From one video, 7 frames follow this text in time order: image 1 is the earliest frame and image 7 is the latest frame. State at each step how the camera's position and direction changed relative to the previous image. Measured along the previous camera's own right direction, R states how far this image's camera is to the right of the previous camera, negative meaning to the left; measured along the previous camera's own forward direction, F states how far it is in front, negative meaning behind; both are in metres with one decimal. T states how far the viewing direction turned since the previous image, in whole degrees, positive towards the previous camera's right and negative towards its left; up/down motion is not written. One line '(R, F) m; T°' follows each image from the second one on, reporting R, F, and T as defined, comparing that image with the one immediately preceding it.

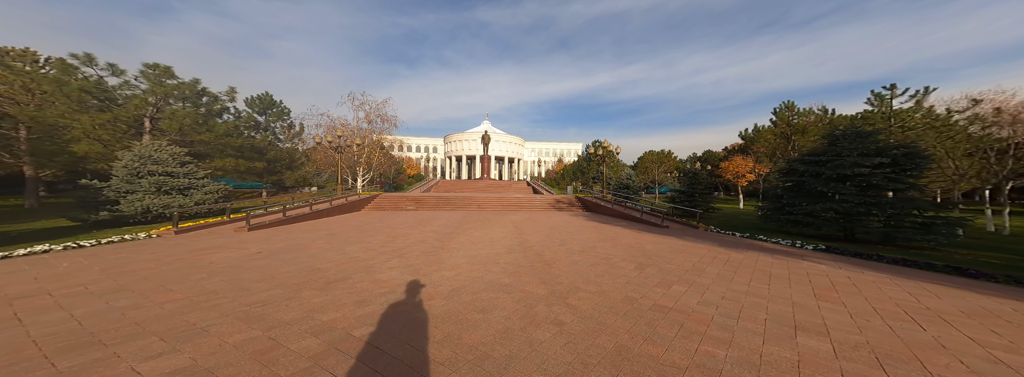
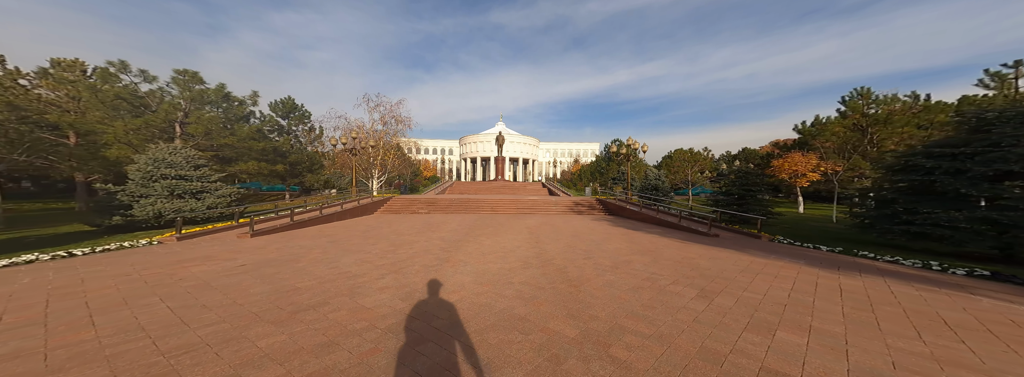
(0.0, +1.0) m; -5°
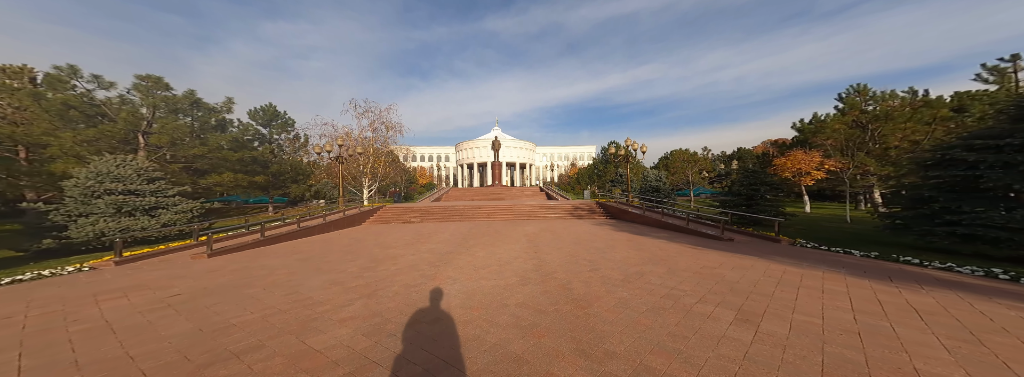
(+0.1, +0.7) m; +1°
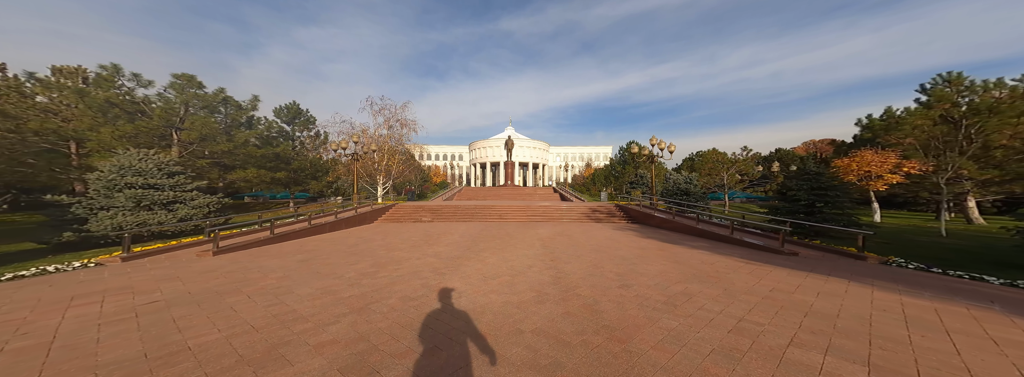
(0.0, +0.7) m; -4°
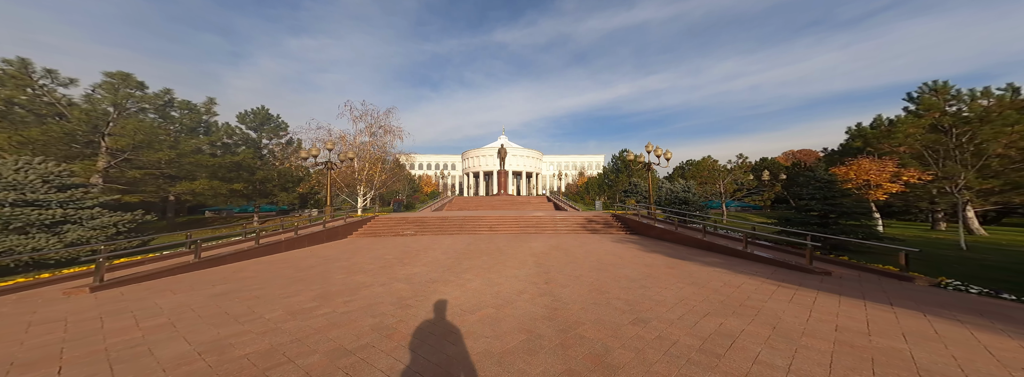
(+0.2, +1.1) m; +2°
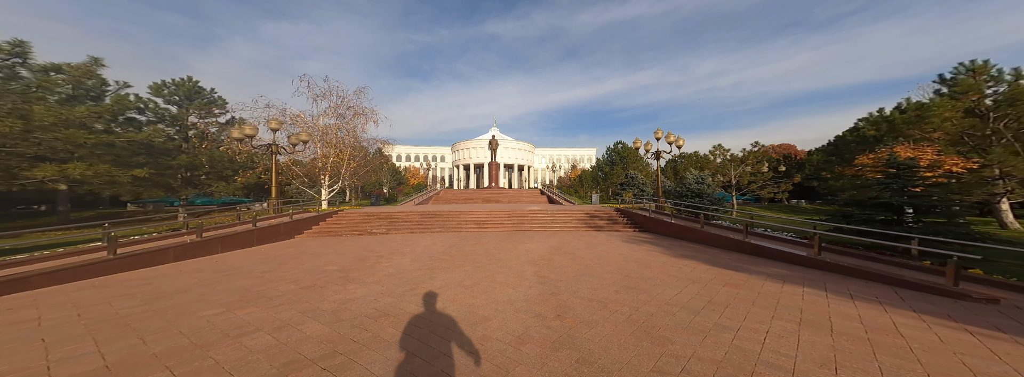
(-0.1, +2.3) m; +2°
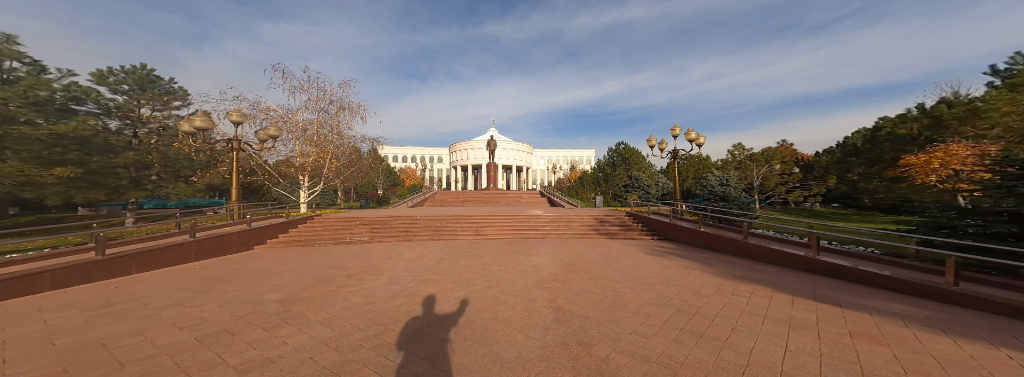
(-0.2, +1.6) m; 0°
